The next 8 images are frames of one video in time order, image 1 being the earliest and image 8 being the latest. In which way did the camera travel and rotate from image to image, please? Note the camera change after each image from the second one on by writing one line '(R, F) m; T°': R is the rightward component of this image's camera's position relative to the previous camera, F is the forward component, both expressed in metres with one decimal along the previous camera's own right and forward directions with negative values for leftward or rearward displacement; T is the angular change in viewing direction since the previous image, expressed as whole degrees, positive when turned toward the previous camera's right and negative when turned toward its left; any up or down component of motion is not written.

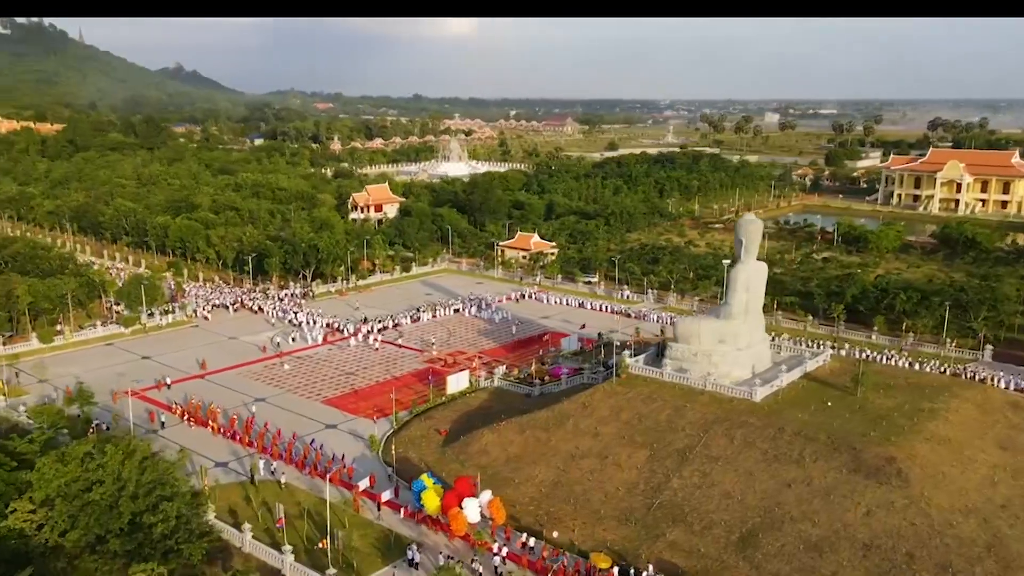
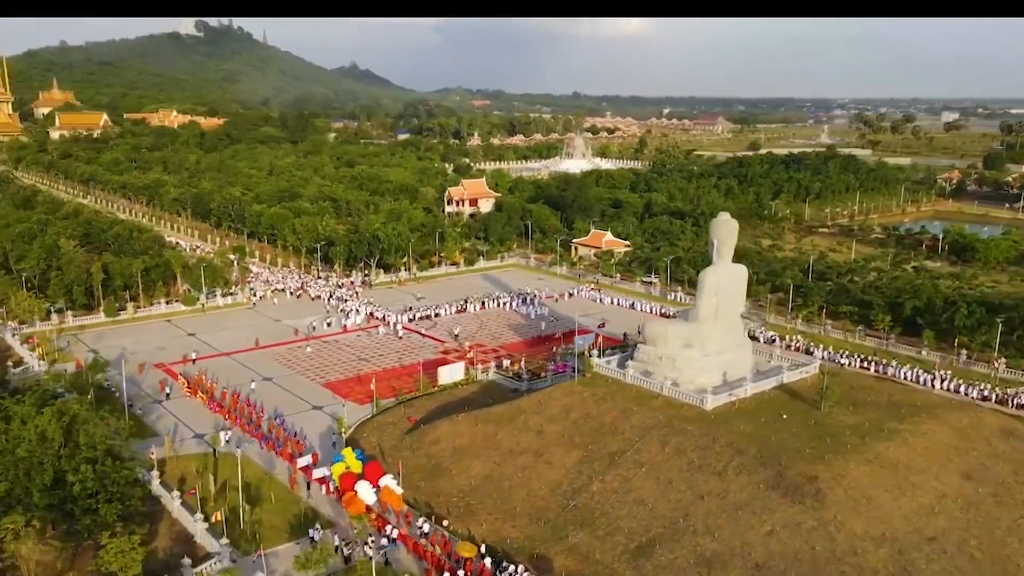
(+4.8, +0.4) m; -10°
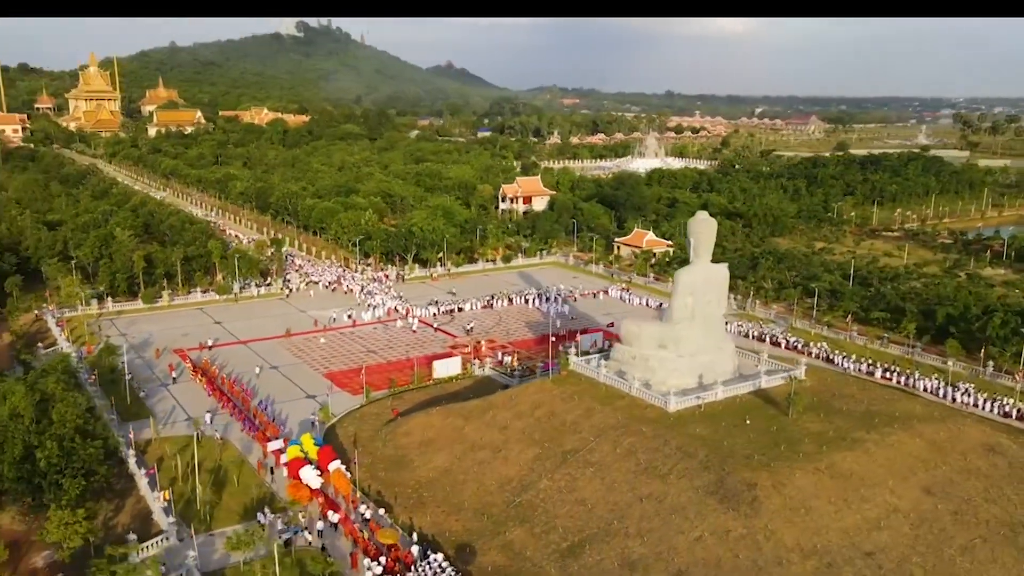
(+2.9, +0.1) m; -6°
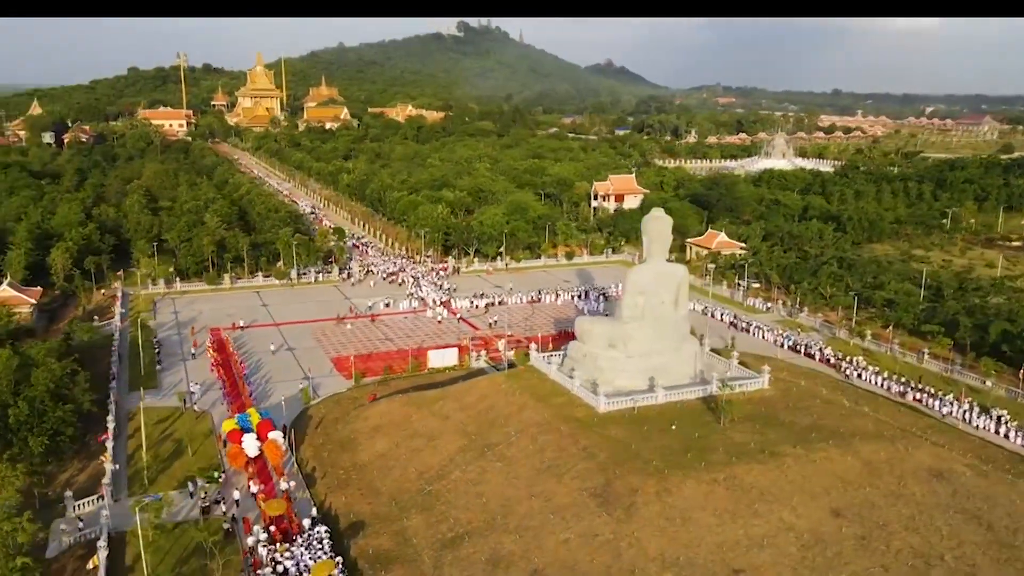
(+4.8, +0.4) m; -10°
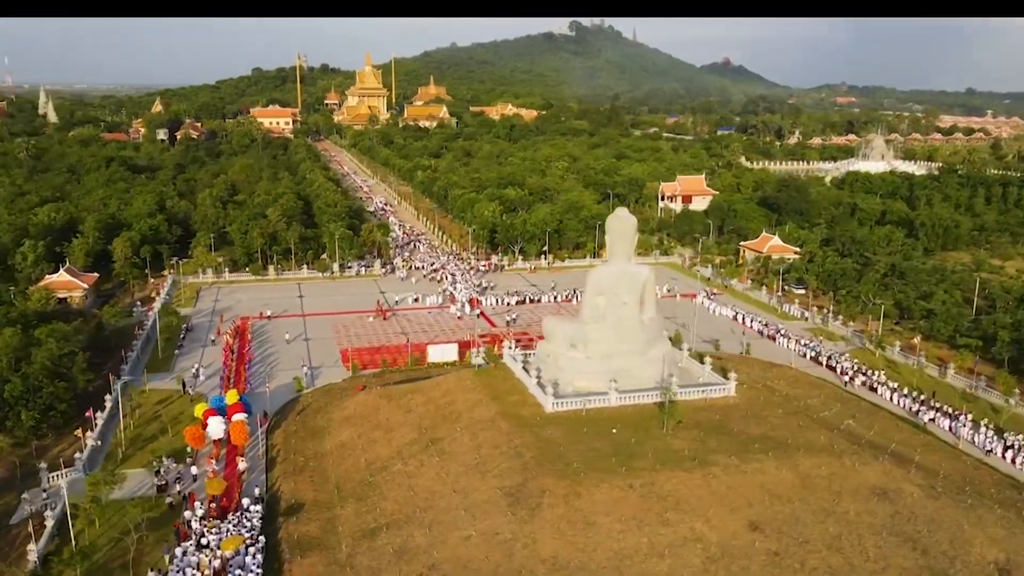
(+3.4, +0.2) m; -7°
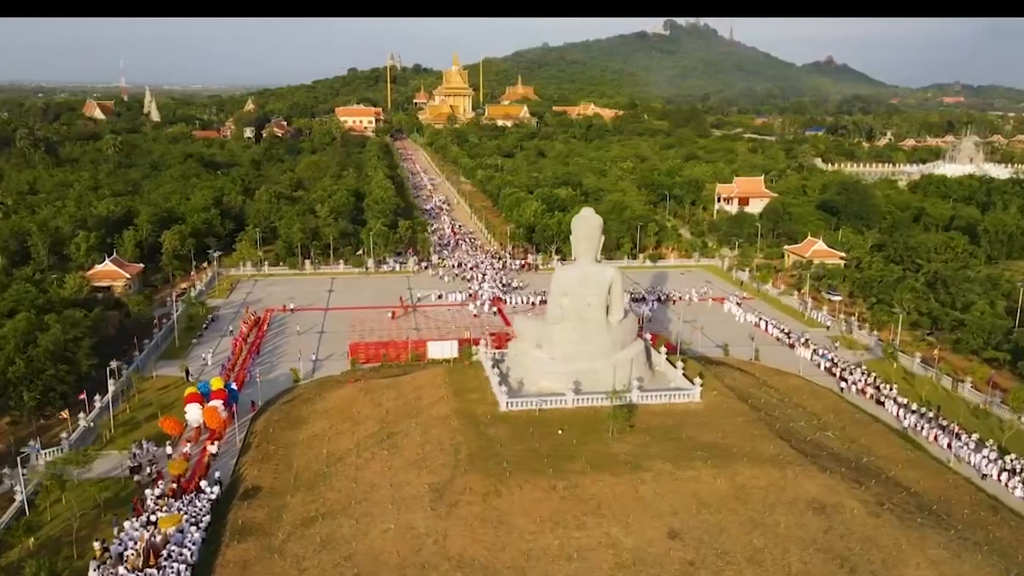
(+2.9, +0.1) m; -6°
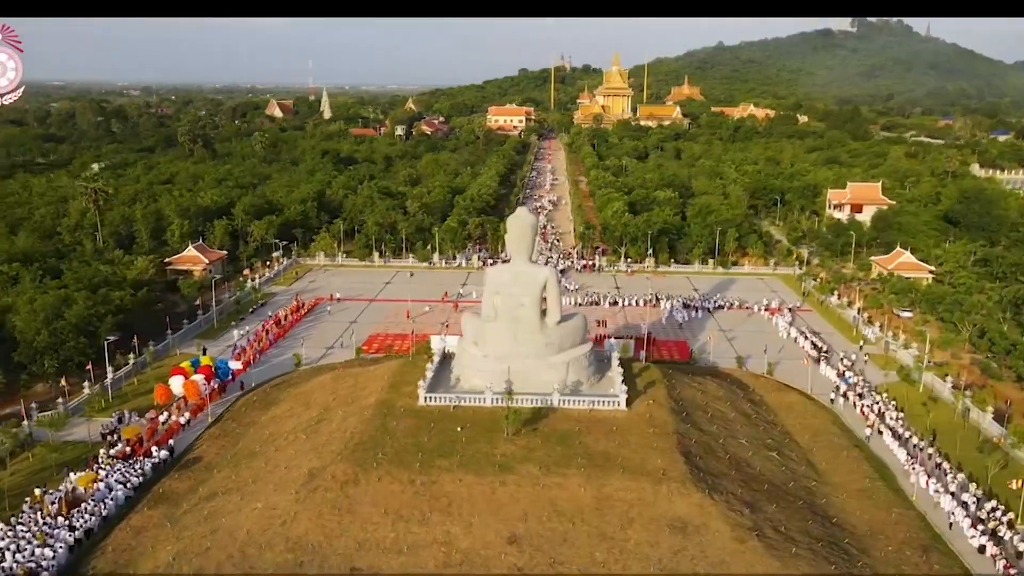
(+5.3, +0.5) m; -11°
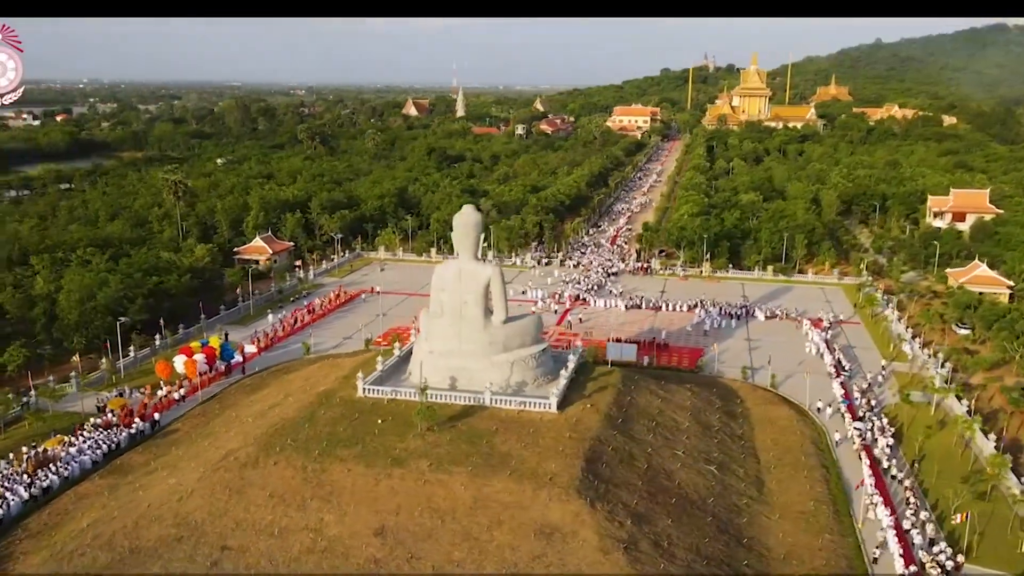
(+4.4, +0.3) m; -9°
